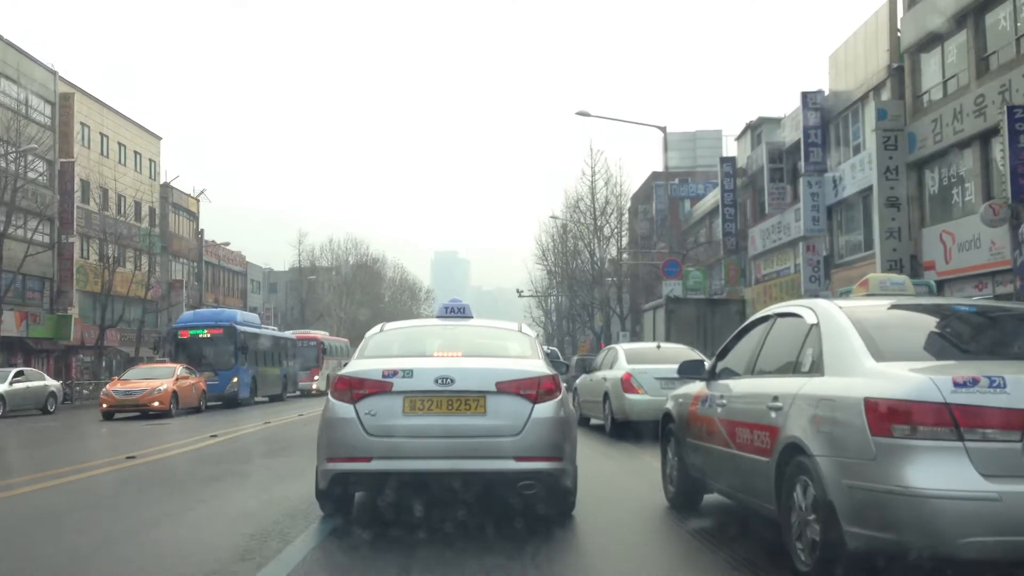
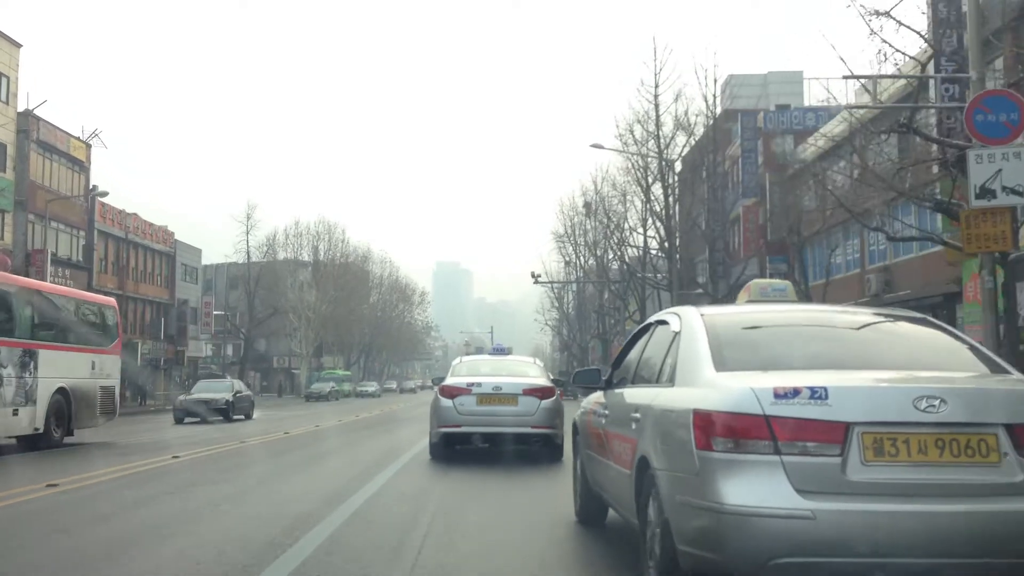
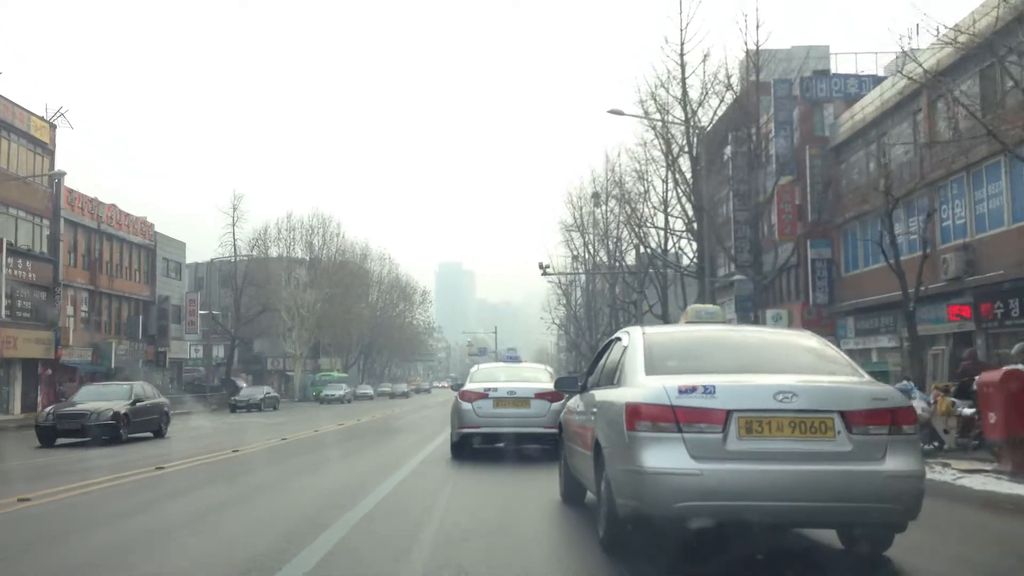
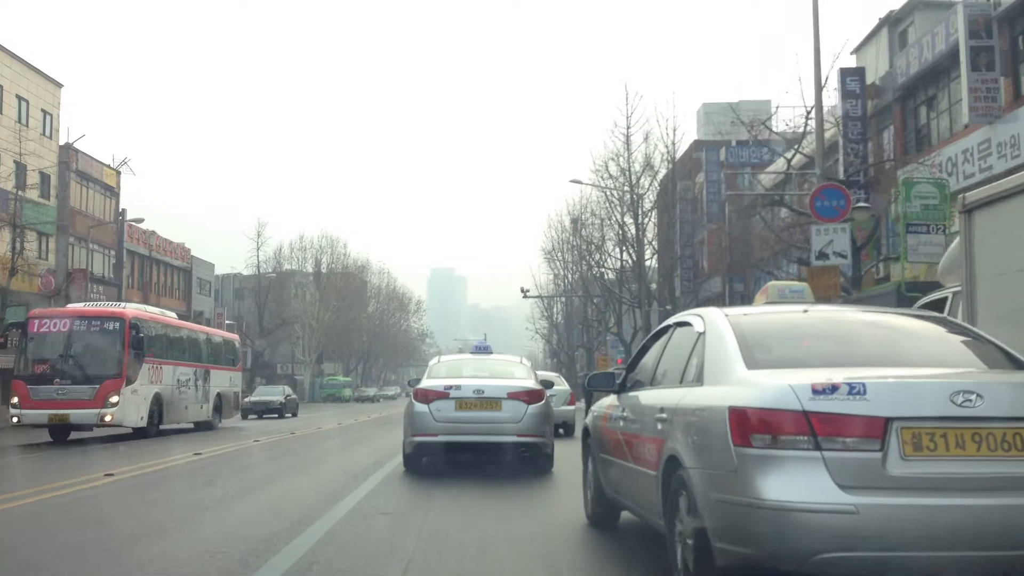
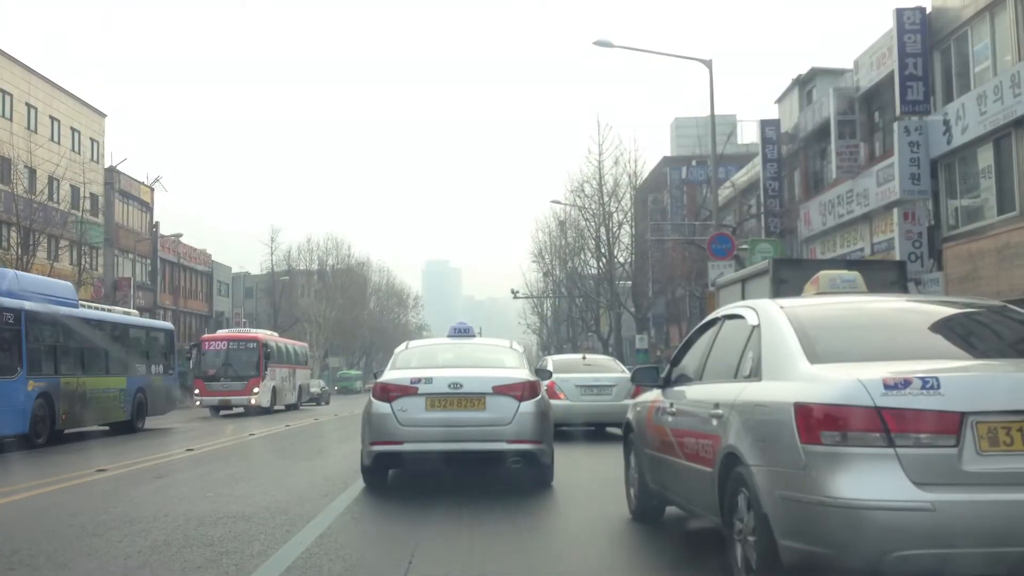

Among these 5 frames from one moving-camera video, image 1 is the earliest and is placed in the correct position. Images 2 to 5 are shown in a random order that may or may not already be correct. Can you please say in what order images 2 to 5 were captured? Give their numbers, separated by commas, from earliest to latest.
5, 4, 2, 3
